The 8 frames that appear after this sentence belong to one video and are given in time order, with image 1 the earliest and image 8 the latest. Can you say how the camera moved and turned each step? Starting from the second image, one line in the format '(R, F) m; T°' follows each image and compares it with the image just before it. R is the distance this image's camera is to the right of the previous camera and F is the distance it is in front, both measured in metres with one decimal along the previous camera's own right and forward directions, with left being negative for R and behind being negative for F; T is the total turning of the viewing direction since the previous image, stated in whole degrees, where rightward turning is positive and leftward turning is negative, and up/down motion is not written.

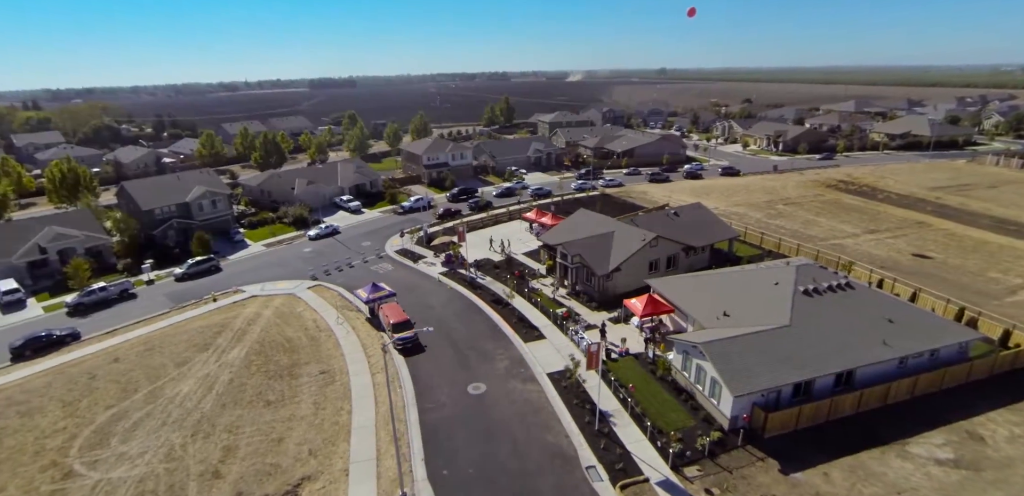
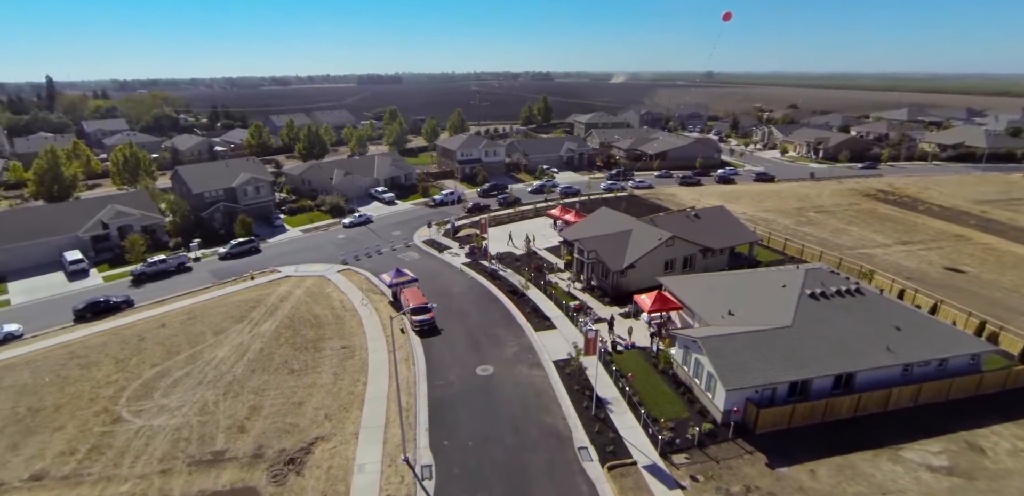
(+1.1, -1.0) m; -4°
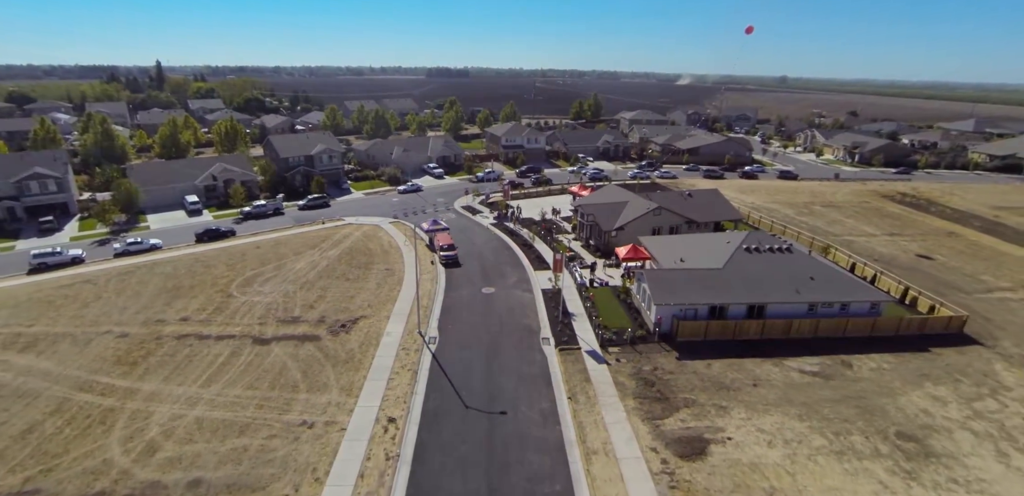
(+3.3, -6.6) m; -6°
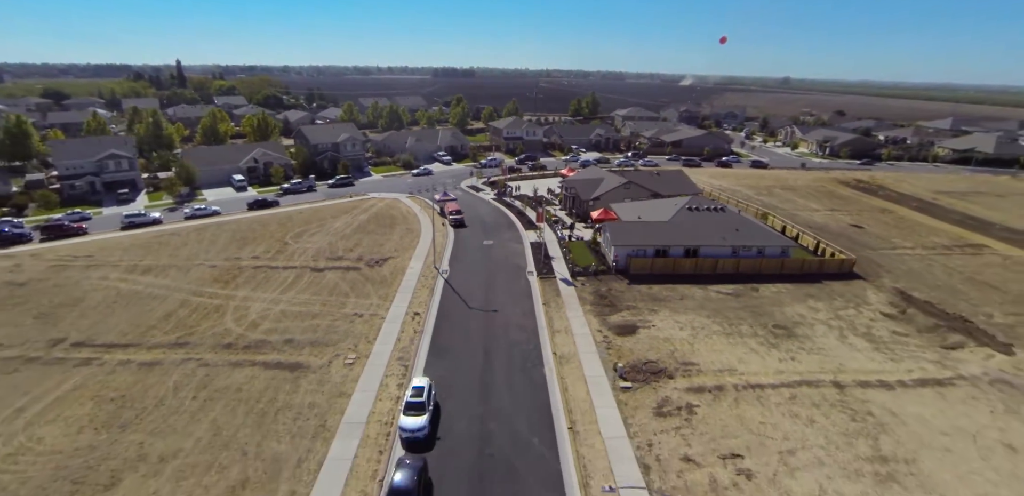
(+0.8, -7.6) m; -1°
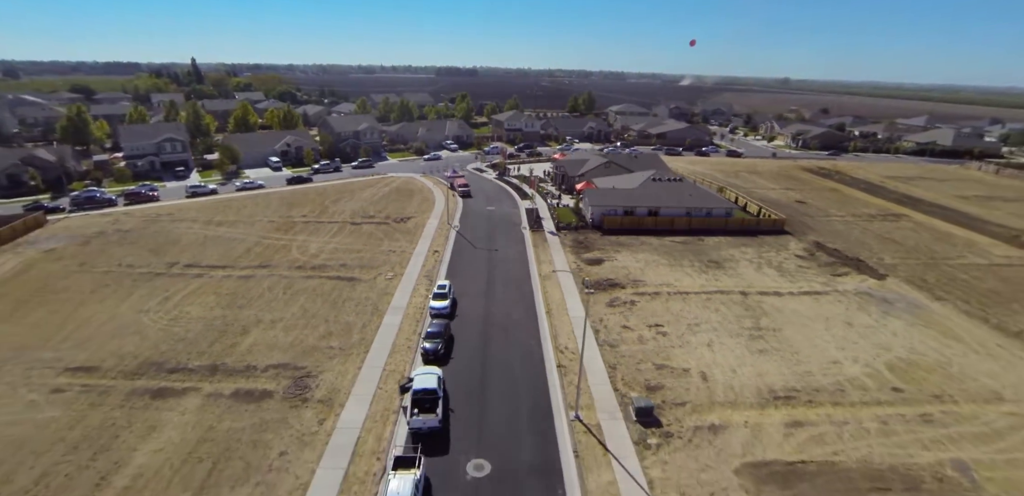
(+0.4, -7.9) m; 0°
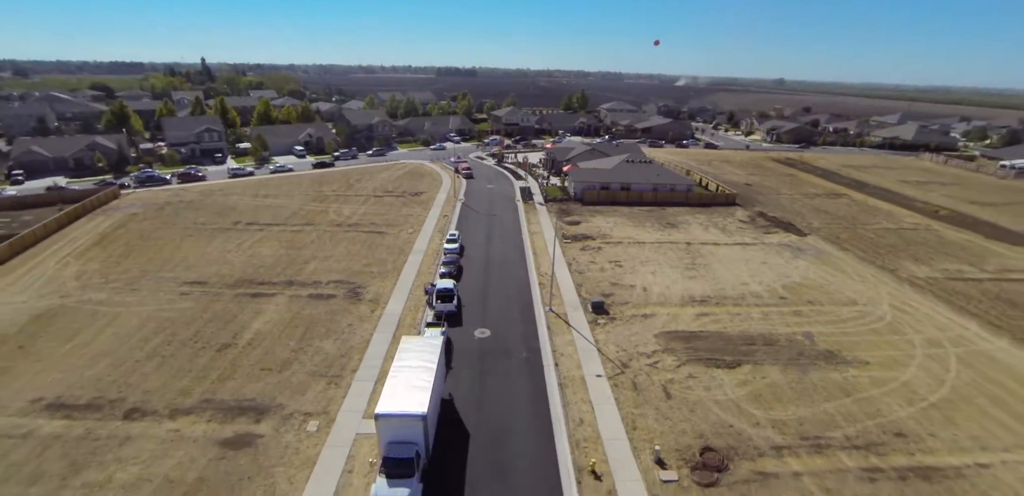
(+0.3, -7.8) m; 0°
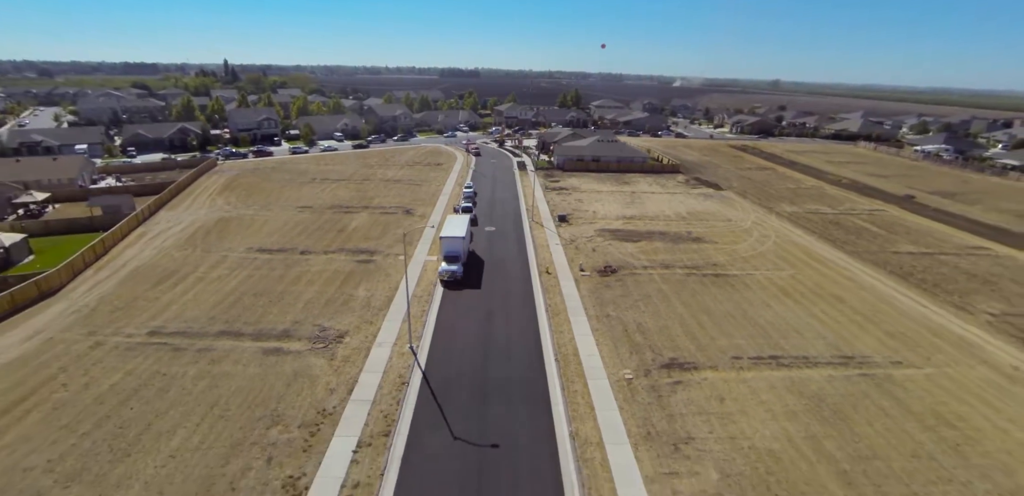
(+0.5, -15.2) m; 0°
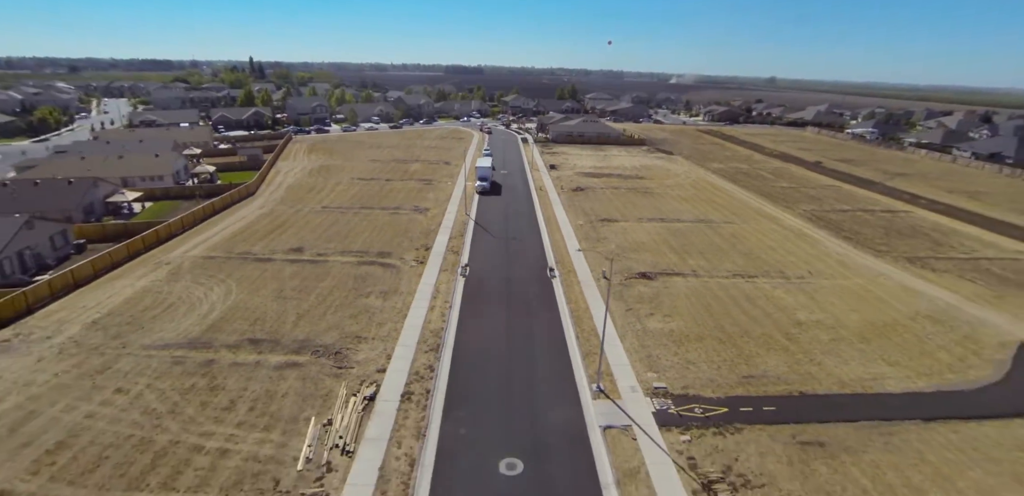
(-0.6, -19.0) m; 0°
